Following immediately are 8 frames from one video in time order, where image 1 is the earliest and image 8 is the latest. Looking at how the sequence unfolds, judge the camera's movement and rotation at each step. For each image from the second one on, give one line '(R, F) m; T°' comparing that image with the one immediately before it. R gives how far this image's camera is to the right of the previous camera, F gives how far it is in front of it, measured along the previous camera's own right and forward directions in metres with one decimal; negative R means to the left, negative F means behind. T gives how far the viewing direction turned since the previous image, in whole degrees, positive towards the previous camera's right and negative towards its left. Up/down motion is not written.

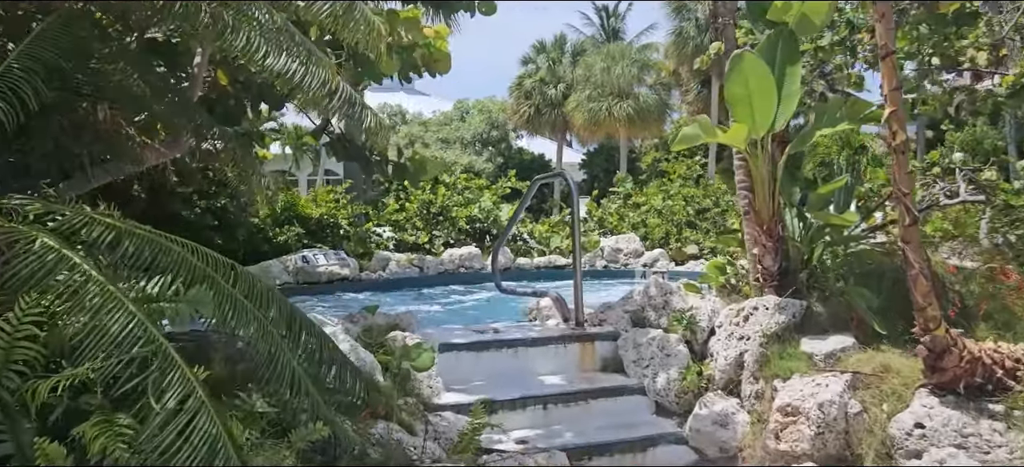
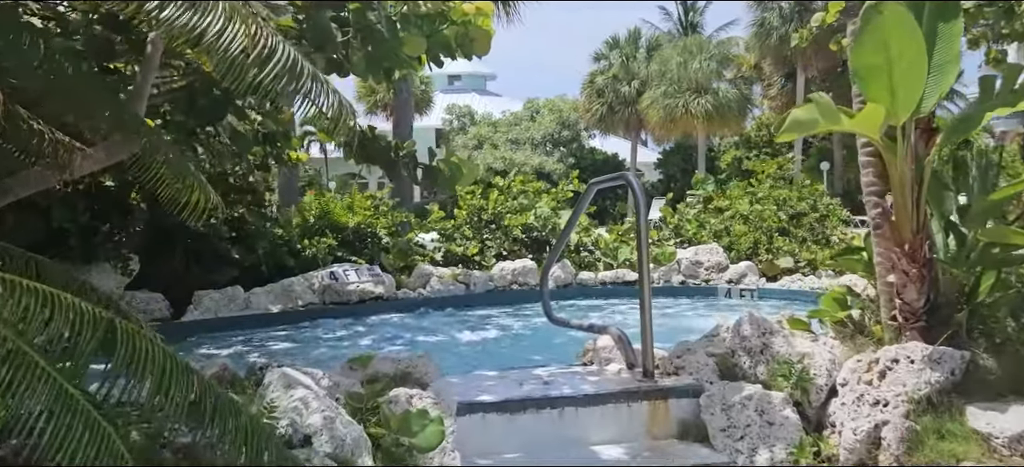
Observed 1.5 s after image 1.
(+0.2, +1.6) m; -5°
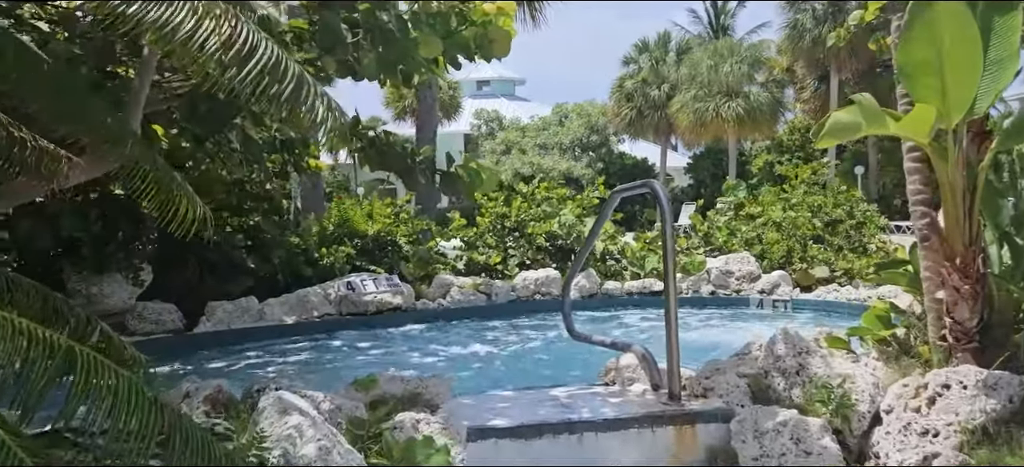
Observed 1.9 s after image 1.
(+0.1, +0.3) m; -2°
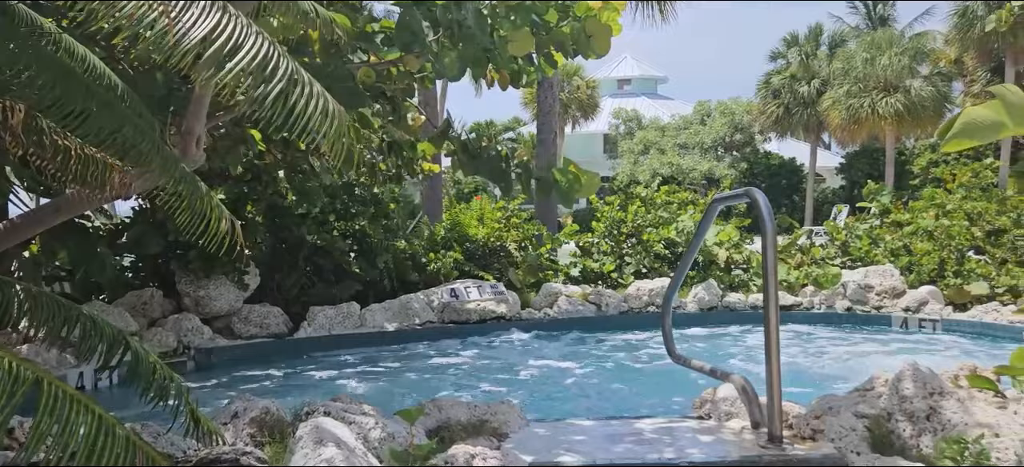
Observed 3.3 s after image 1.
(+0.3, +0.5) m; -10°
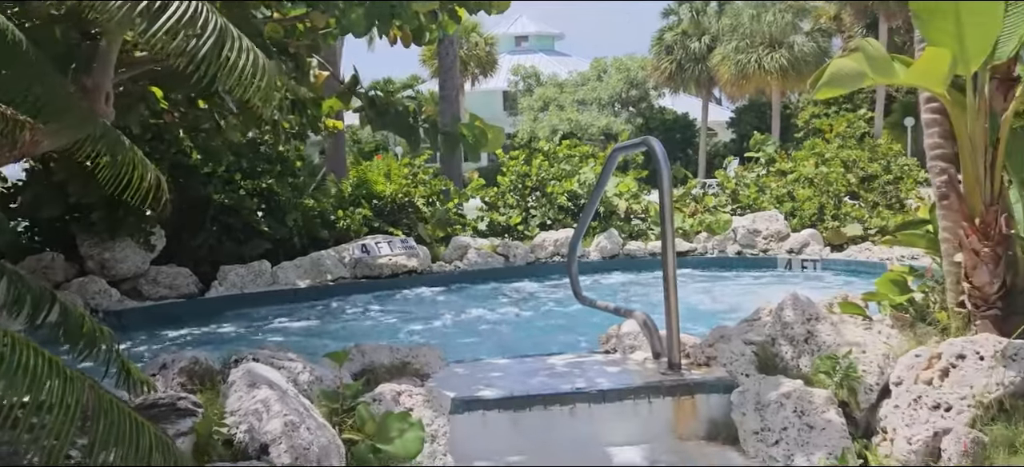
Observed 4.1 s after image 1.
(-0.1, -0.2) m; +7°
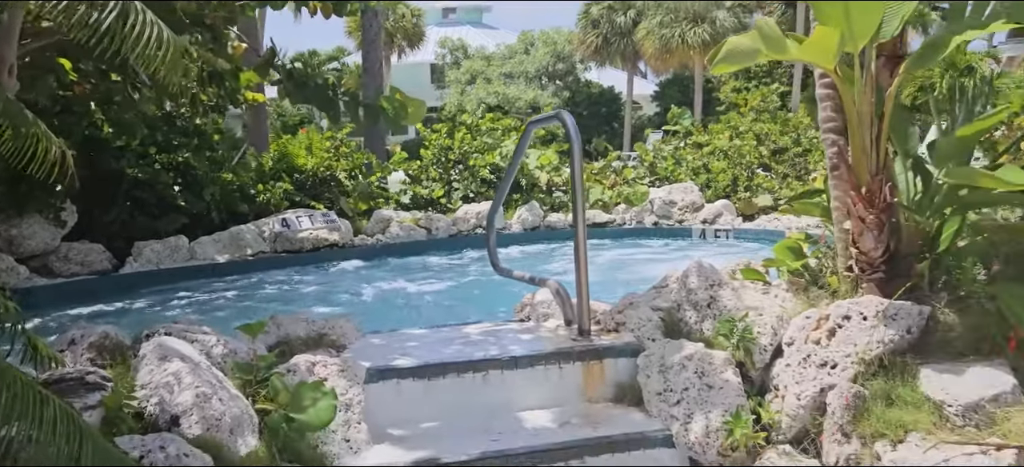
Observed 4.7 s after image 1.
(+0.1, -0.1) m; +5°
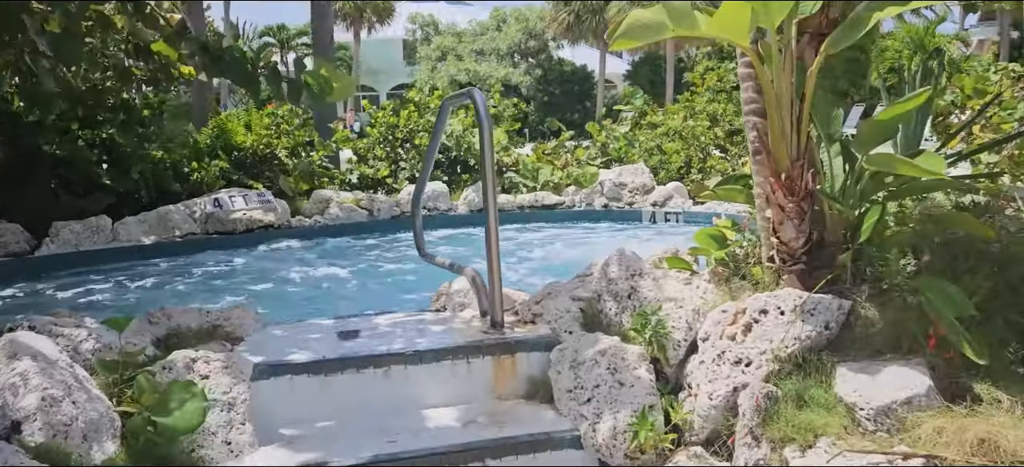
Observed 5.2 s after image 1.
(+0.4, +0.3) m; +2°
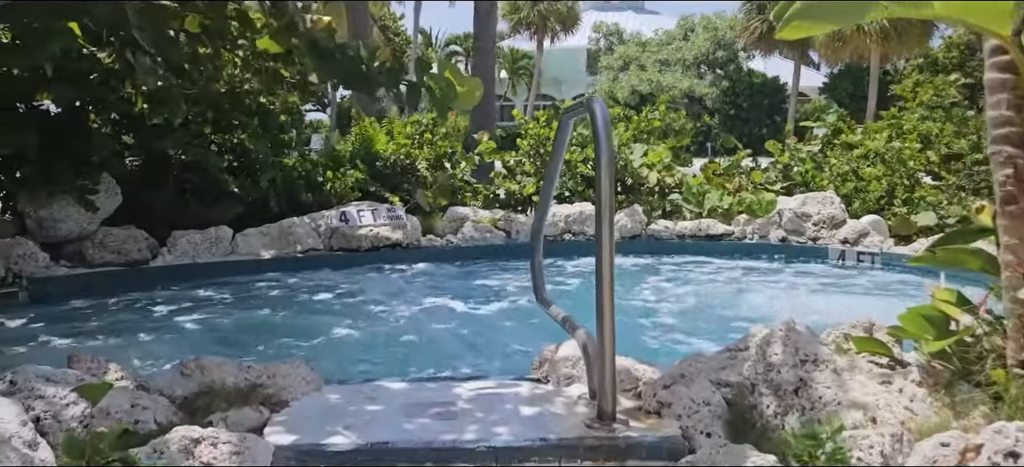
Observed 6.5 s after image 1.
(+0.2, +1.1) m; -12°
